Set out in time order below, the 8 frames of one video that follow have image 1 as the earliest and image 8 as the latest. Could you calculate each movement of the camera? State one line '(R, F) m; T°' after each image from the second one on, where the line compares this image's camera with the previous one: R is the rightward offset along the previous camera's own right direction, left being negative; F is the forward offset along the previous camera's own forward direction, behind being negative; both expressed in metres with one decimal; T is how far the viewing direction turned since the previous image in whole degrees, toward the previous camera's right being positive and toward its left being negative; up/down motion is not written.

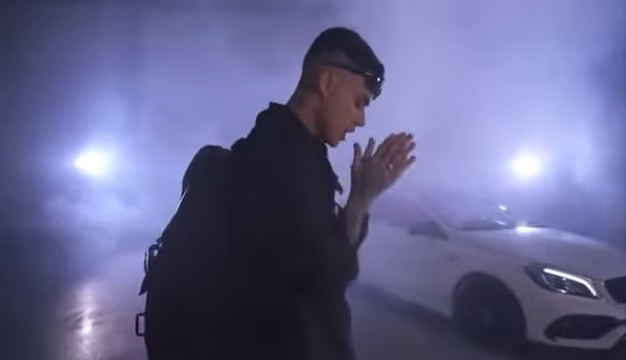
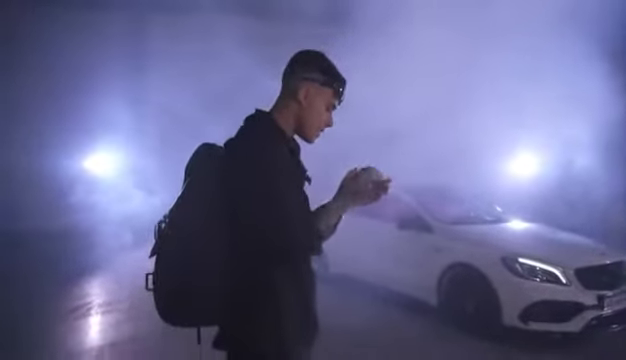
(+0.1, -0.3) m; 0°
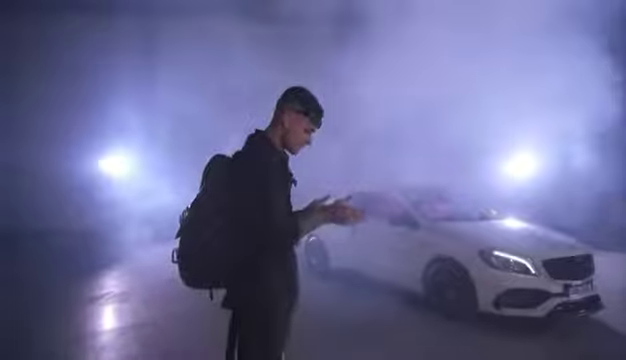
(+0.1, -0.4) m; -1°
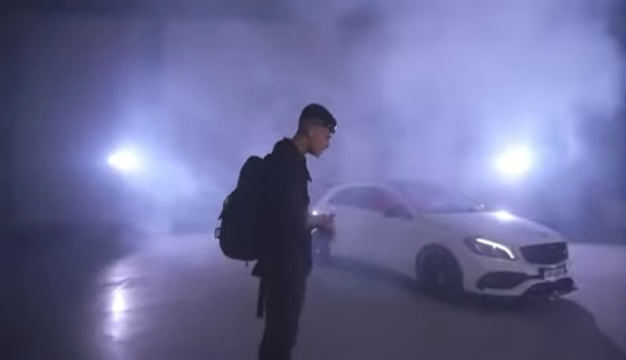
(0.0, -0.4) m; 0°
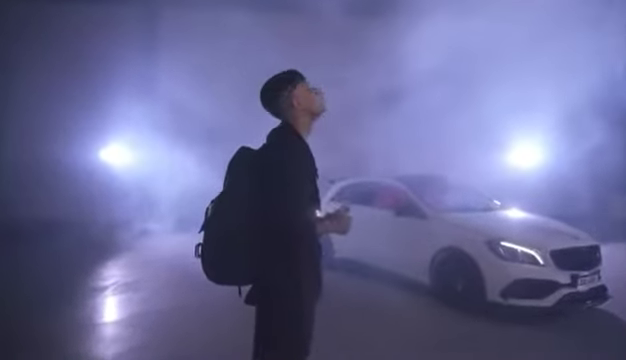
(0.0, +0.4) m; 0°
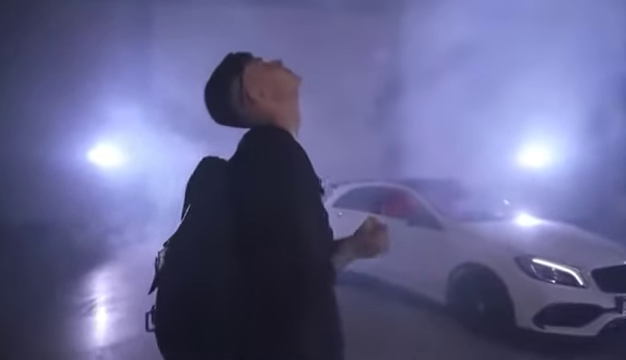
(0.0, +0.5) m; 0°
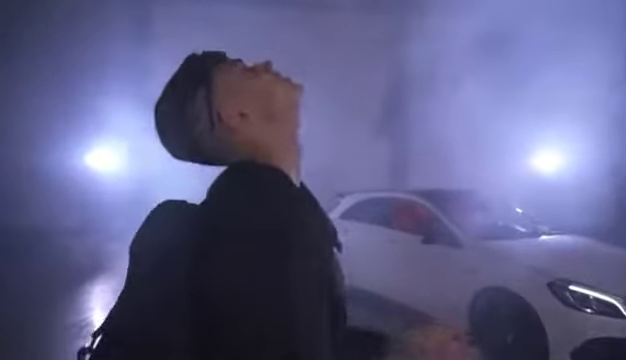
(0.0, +0.3) m; 0°
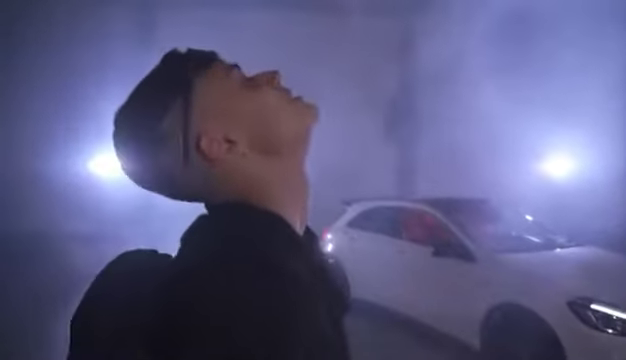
(0.0, +0.2) m; -1°
